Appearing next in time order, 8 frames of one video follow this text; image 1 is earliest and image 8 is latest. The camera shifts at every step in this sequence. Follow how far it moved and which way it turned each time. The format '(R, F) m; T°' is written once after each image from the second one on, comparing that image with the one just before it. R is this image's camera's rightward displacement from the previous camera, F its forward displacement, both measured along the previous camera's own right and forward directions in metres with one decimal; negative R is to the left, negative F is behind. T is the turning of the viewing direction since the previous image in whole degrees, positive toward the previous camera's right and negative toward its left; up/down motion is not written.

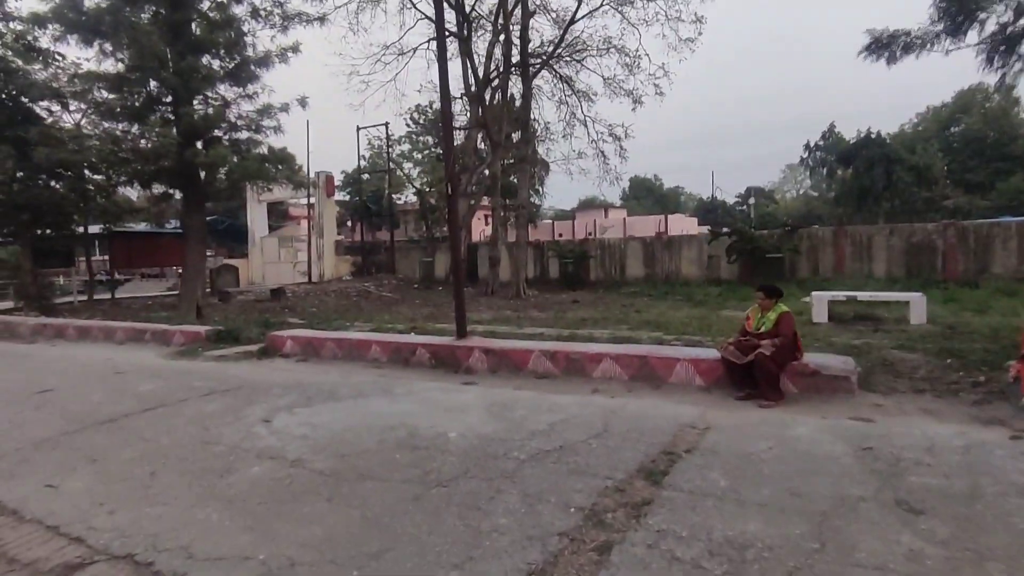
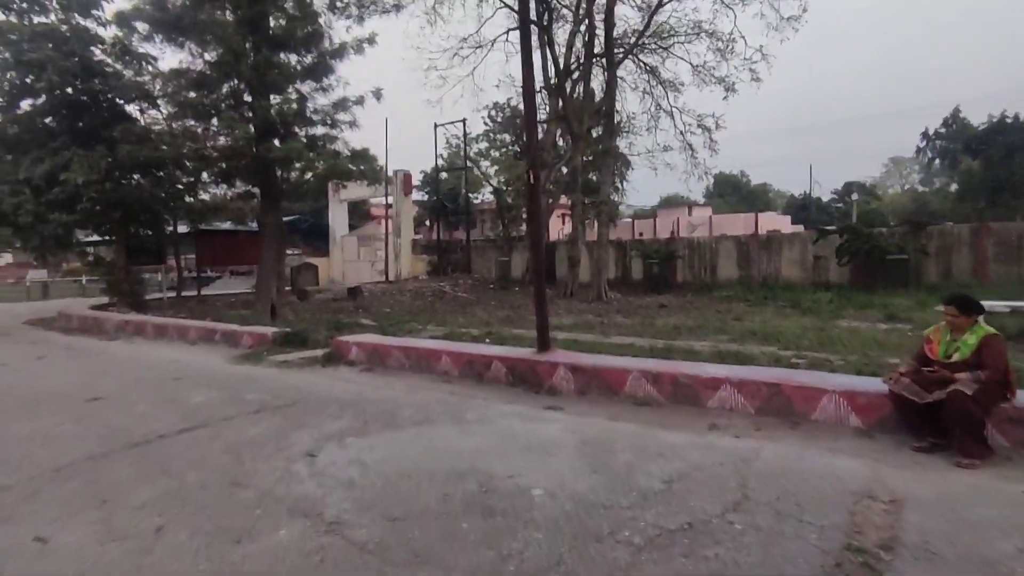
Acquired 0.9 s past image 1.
(-0.2, +1.3) m; -8°
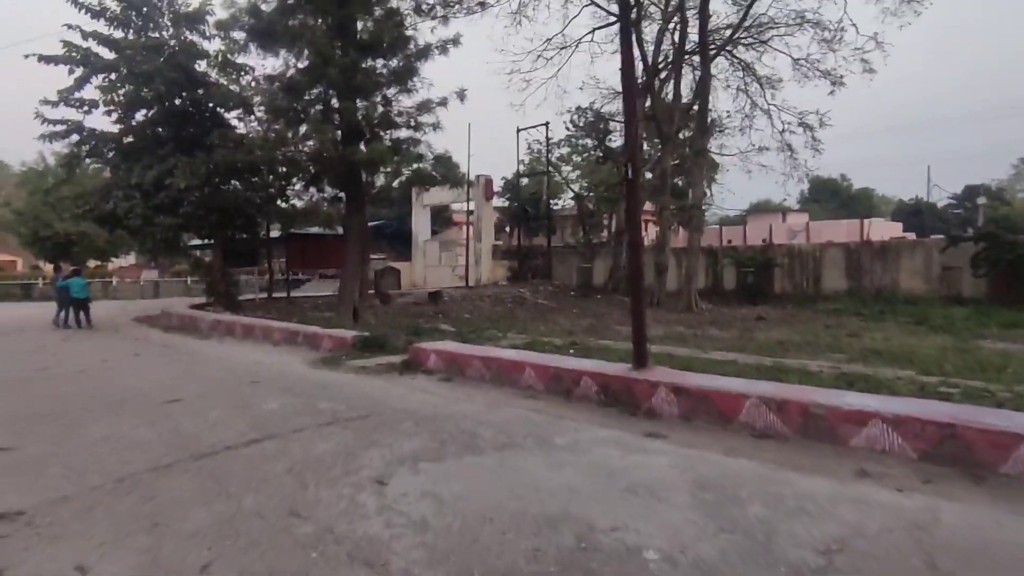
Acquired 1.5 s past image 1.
(-0.2, +0.8) m; -8°
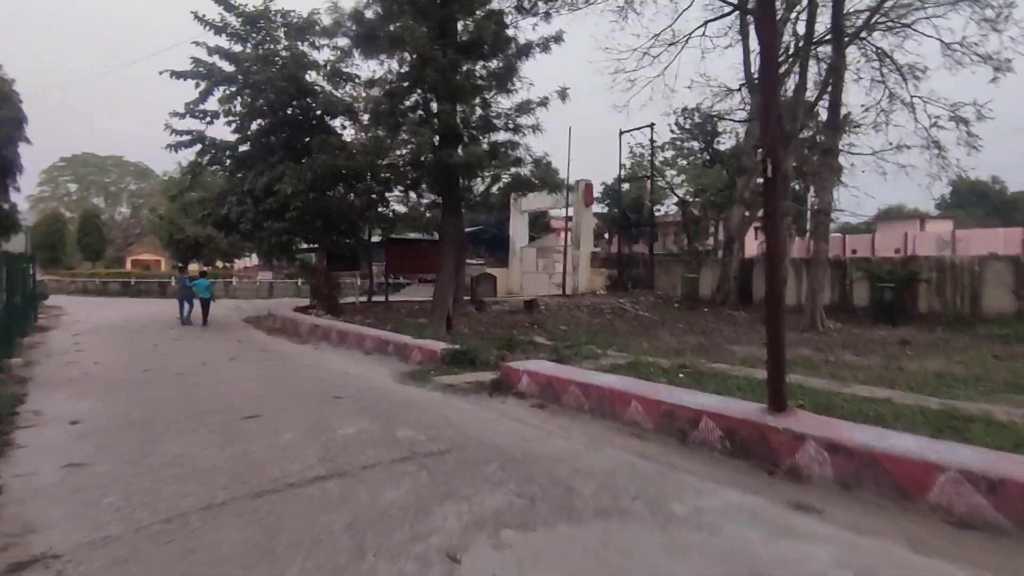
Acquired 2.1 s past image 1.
(-0.1, +1.0) m; -10°
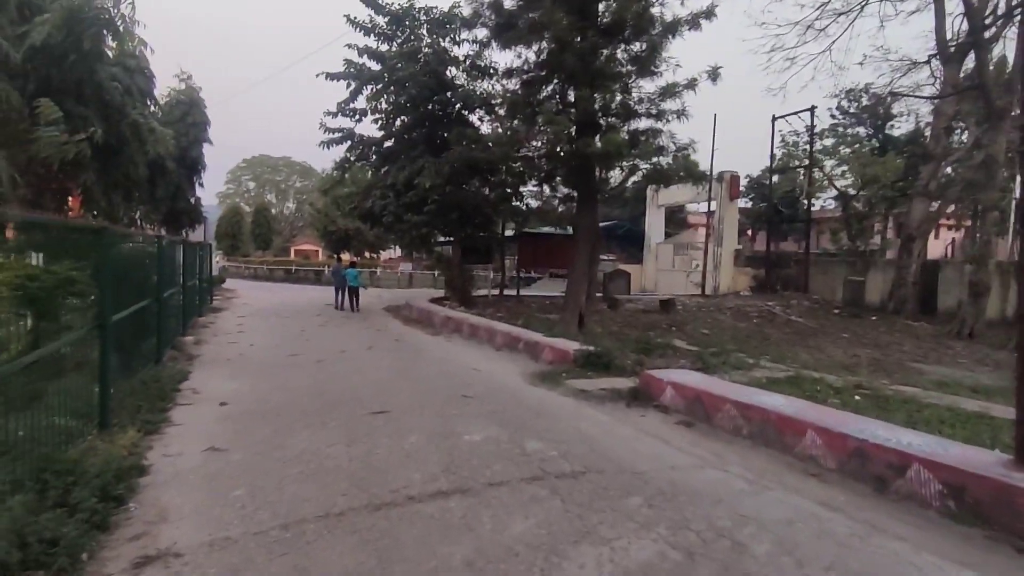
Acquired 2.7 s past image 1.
(-0.2, +0.7) m; -13°
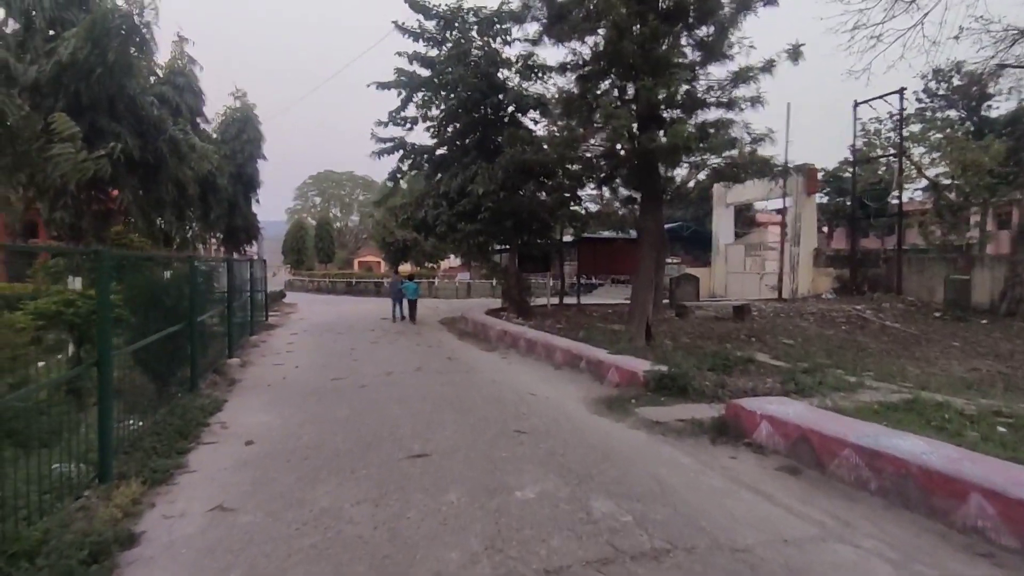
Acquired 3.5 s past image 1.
(0.0, +1.0) m; -6°
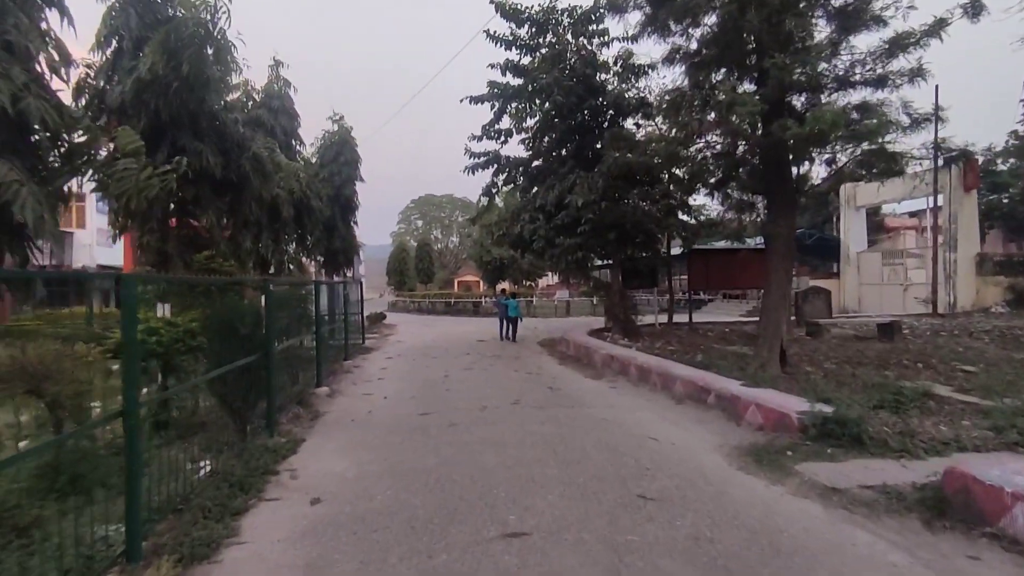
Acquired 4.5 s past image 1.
(-0.2, +1.3) m; -10°
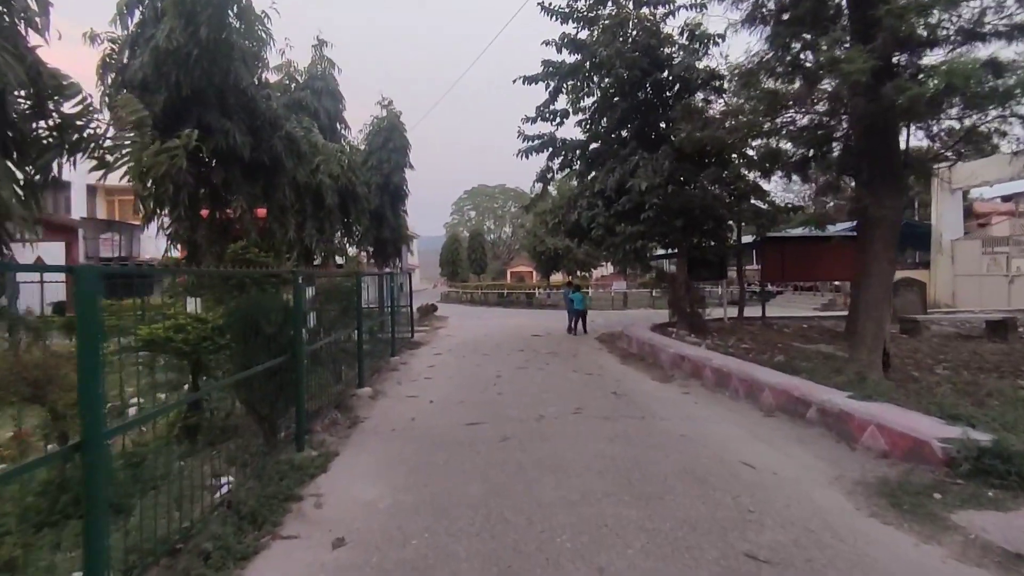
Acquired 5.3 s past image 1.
(-0.1, +1.1) m; -5°
